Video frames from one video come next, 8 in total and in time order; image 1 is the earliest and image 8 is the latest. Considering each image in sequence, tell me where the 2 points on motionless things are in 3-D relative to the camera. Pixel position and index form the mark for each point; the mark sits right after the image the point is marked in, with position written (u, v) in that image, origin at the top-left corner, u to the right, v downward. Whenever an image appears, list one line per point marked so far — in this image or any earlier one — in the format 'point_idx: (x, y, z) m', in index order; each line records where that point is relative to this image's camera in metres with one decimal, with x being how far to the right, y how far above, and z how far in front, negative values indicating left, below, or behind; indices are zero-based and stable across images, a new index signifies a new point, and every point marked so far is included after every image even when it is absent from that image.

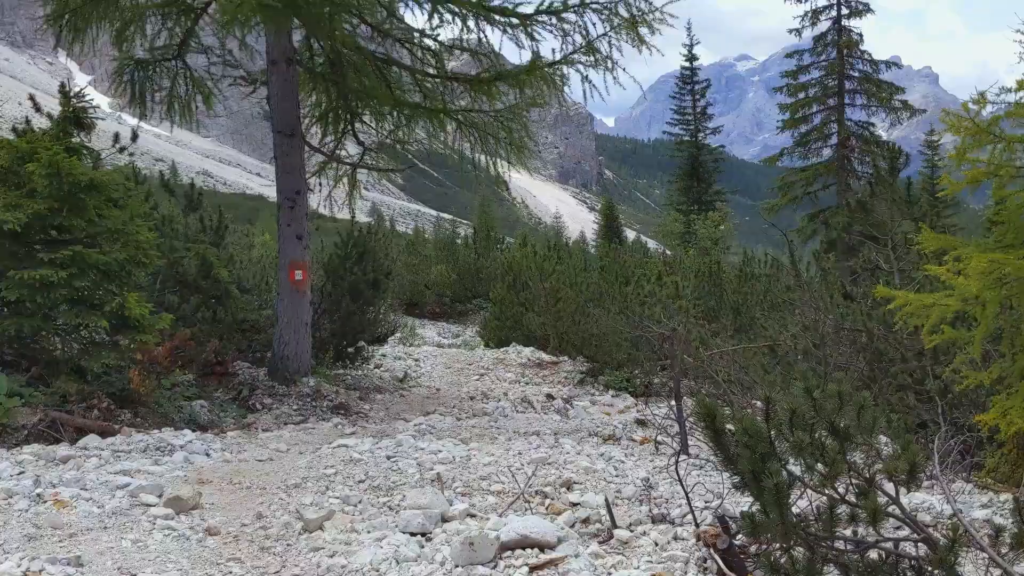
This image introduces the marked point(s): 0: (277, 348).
0: (-1.5, -0.4, +6.6) m
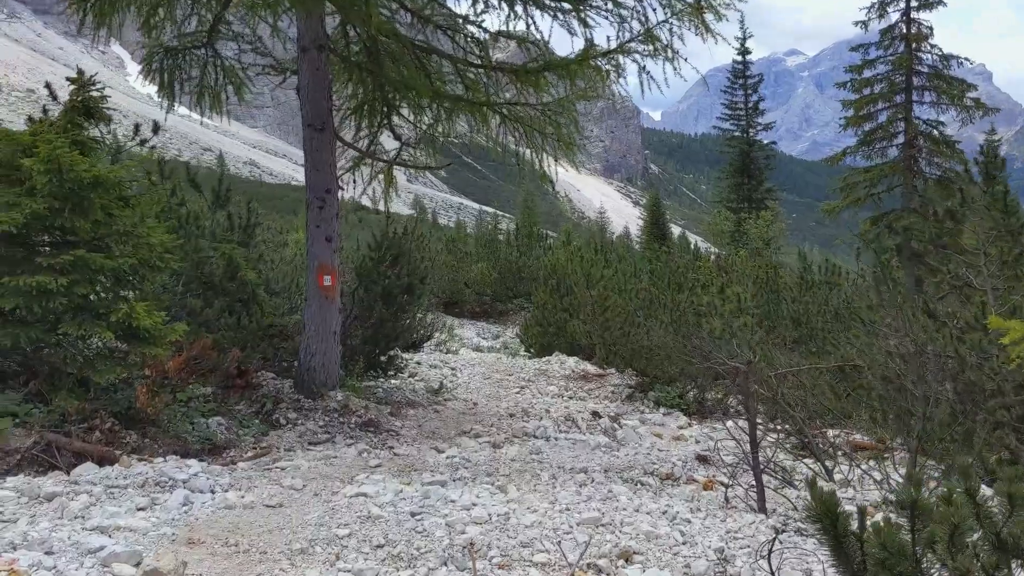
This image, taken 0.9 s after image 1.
0: (-1.3, -0.4, +6.1) m
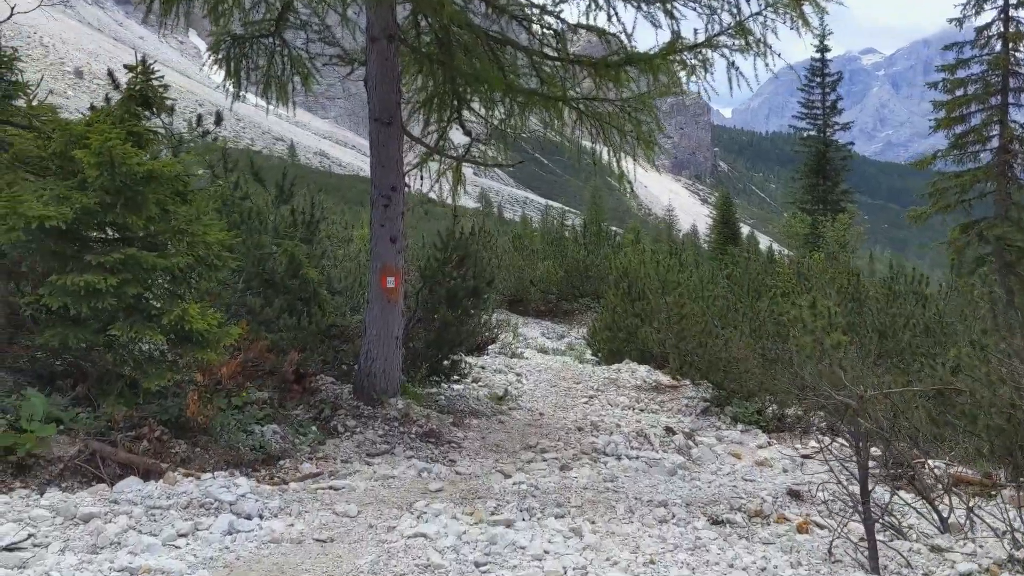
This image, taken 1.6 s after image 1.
0: (-0.8, -0.4, +5.9) m
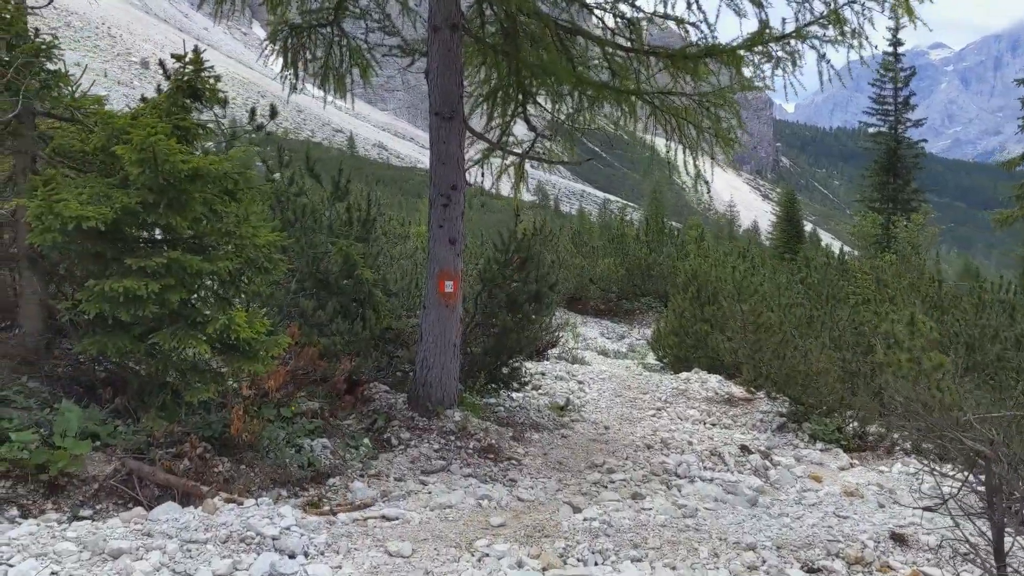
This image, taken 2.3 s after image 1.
0: (-0.5, -0.5, +5.5) m
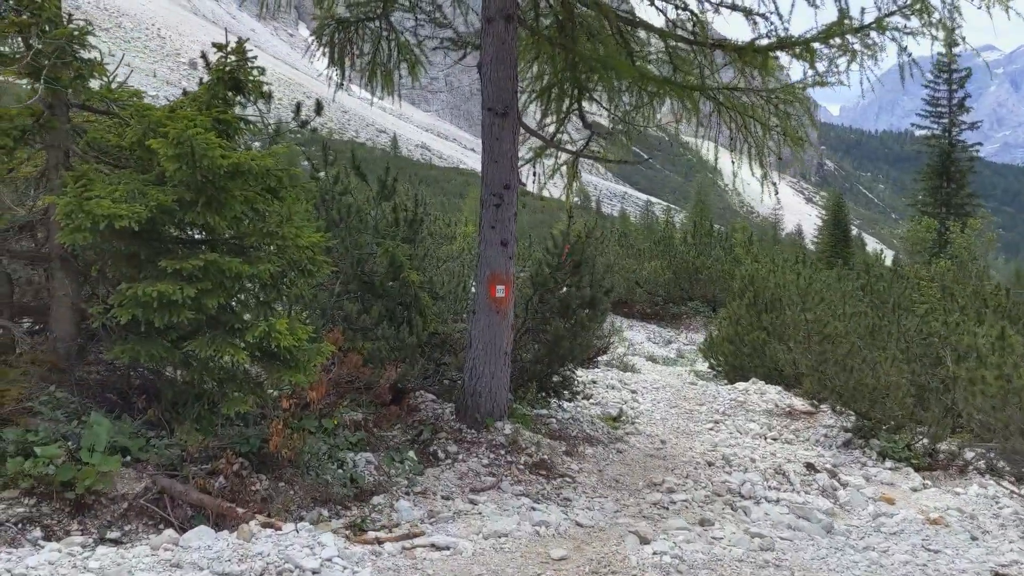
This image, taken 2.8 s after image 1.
0: (-0.2, -0.5, +5.2) m
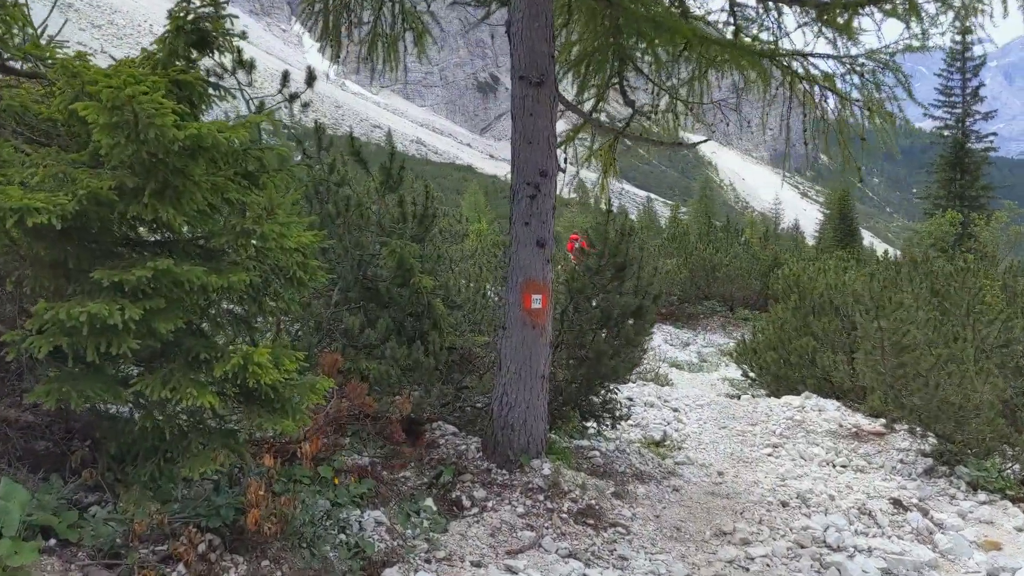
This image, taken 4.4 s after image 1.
0: (-0.1, -0.5, +4.3) m
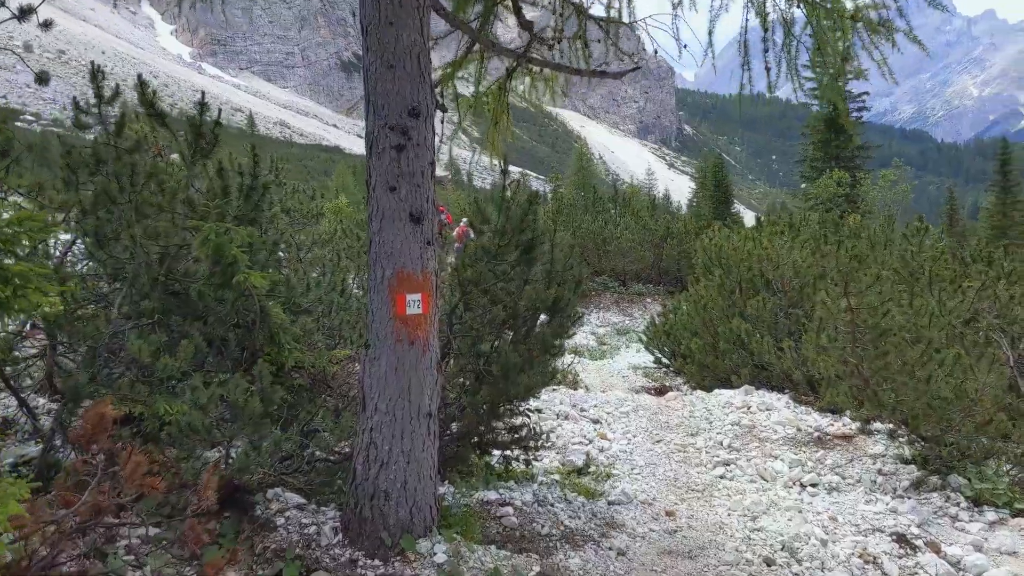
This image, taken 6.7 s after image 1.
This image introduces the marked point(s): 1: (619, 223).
0: (-0.4, -0.5, +2.9) m
1: (+1.6, +1.0, +15.0) m
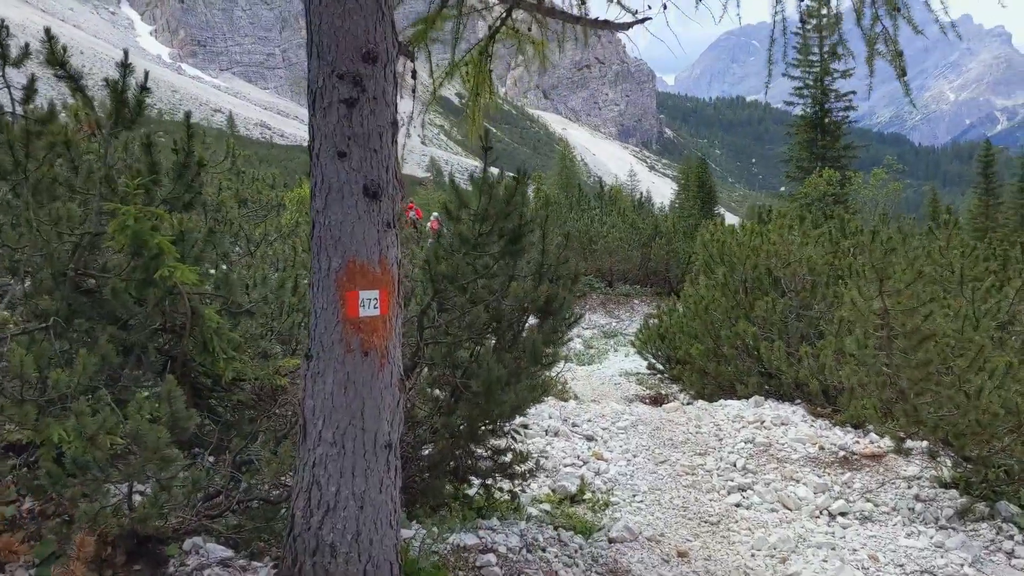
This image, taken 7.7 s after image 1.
0: (-0.5, -0.5, +2.3) m
1: (+1.3, +0.9, +14.4) m
